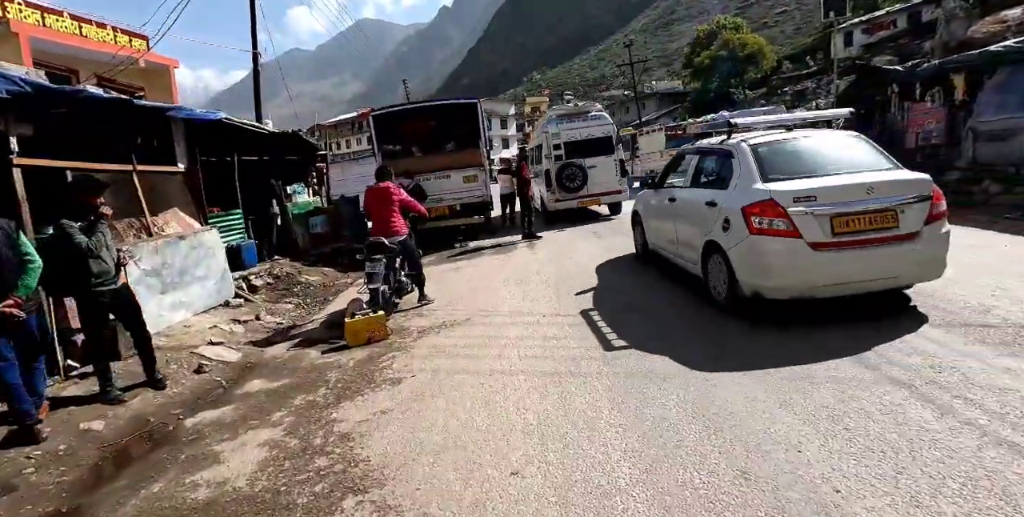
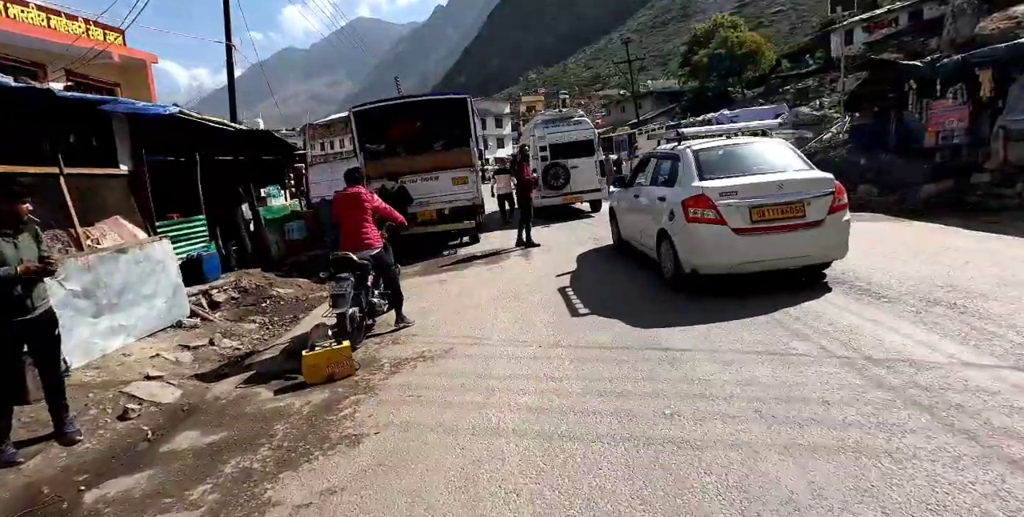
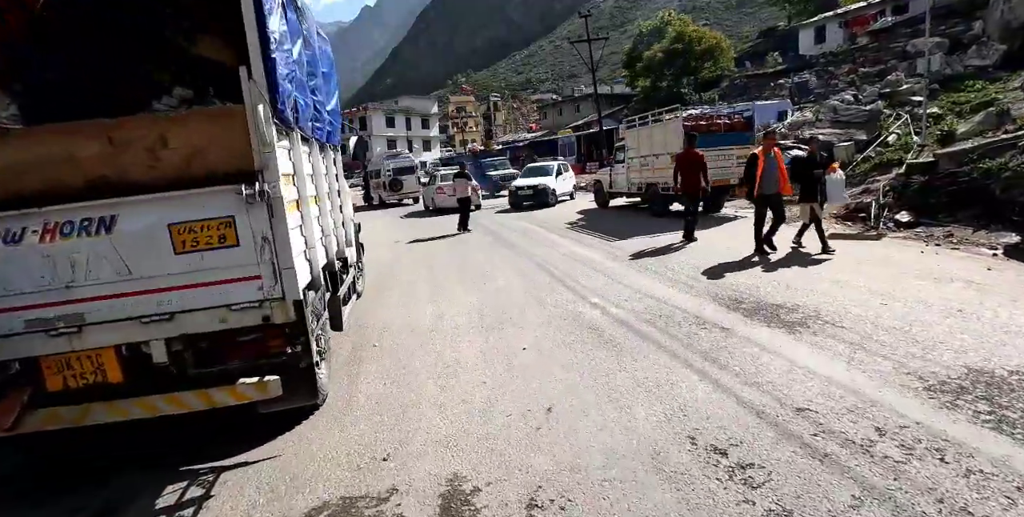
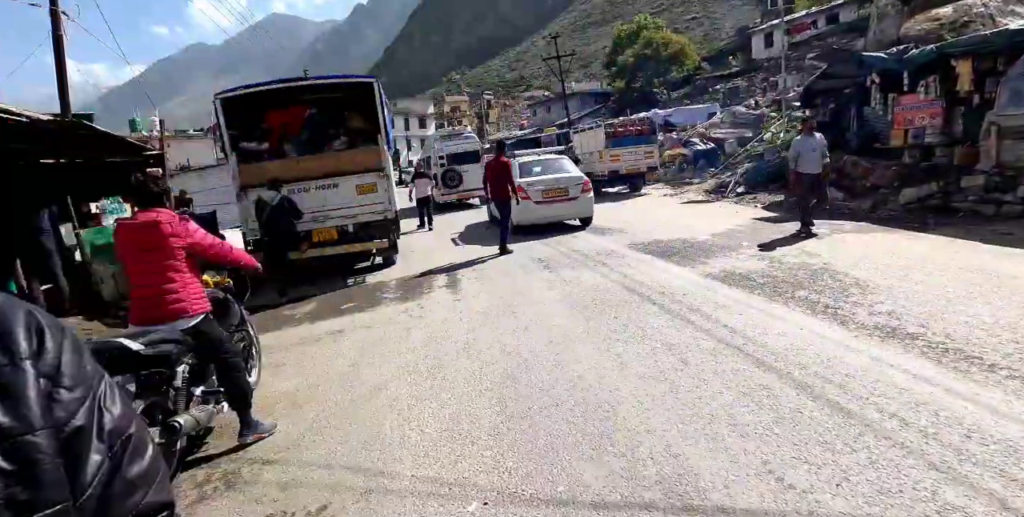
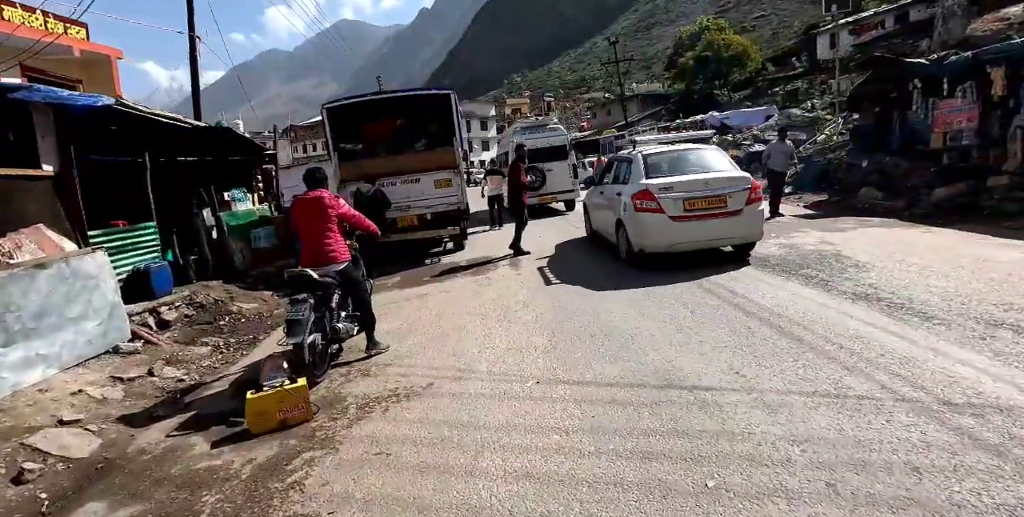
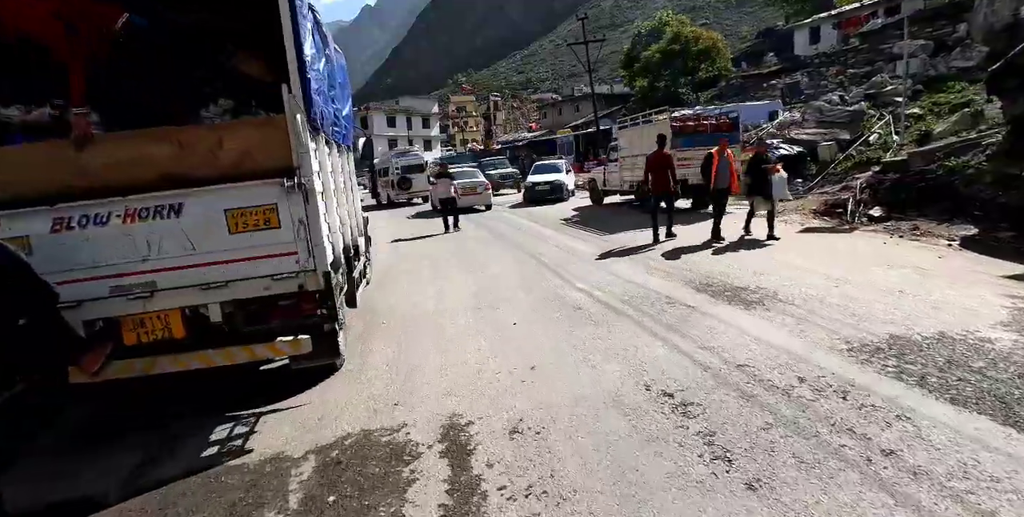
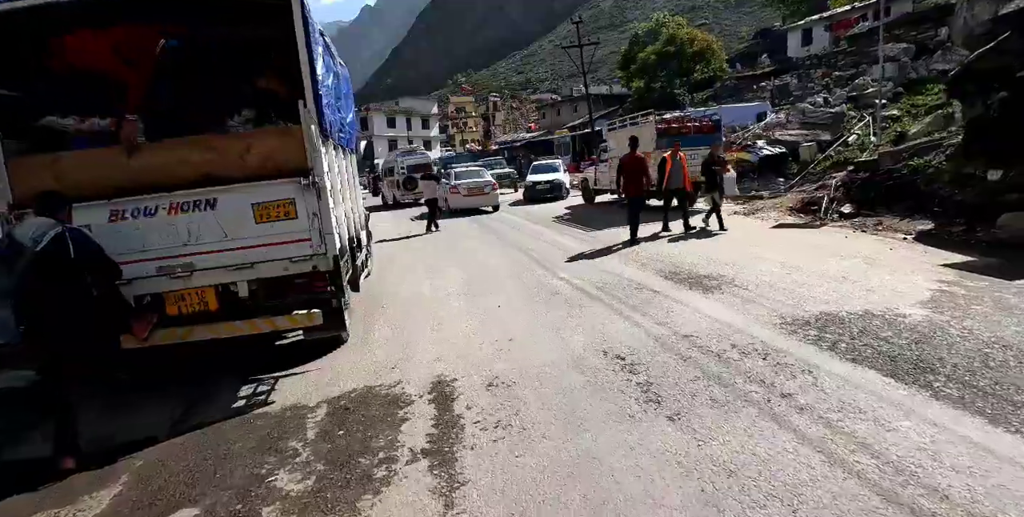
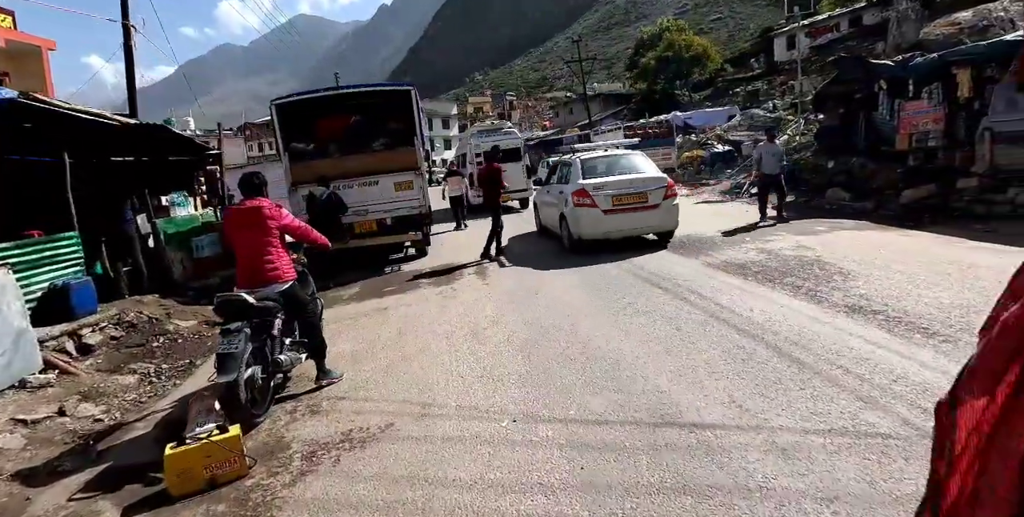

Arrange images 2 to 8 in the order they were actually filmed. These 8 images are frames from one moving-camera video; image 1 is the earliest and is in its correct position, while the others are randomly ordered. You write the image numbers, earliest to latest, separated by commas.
2, 5, 8, 4, 7, 6, 3
